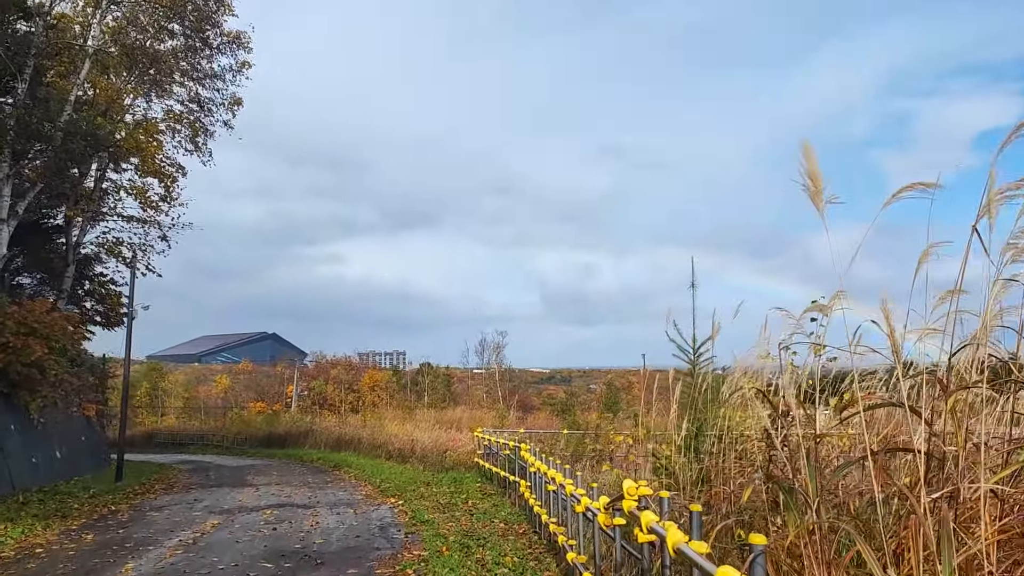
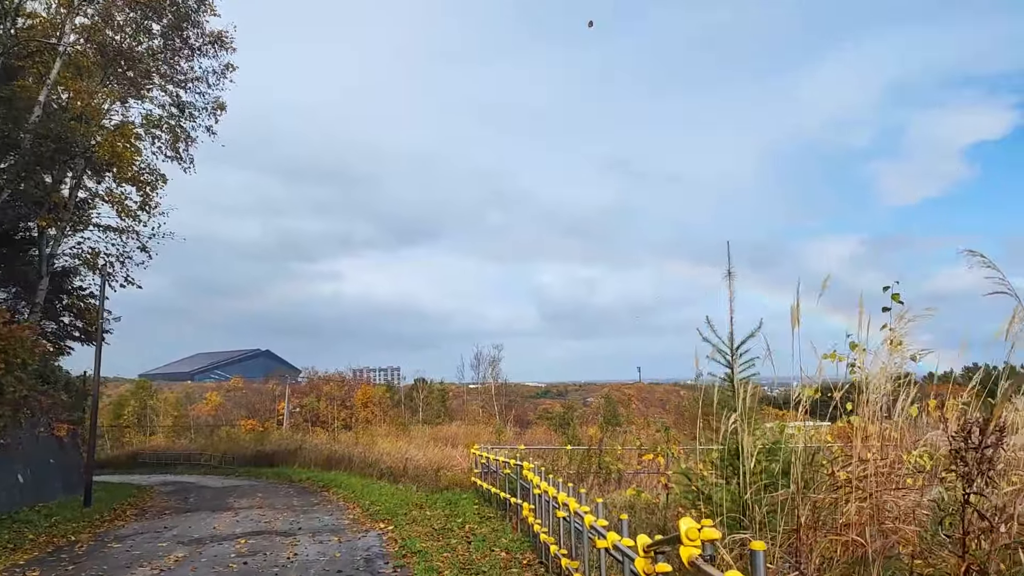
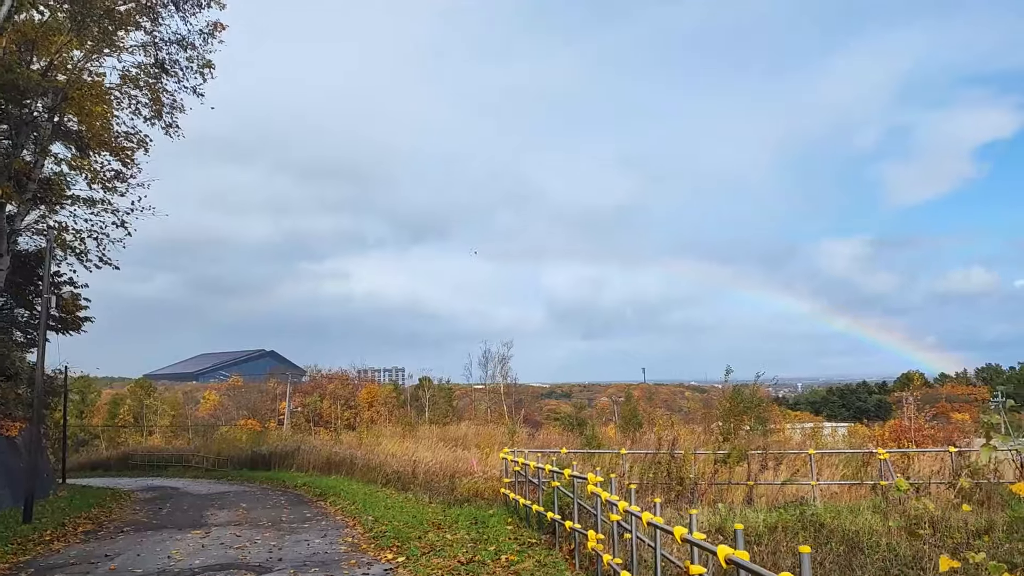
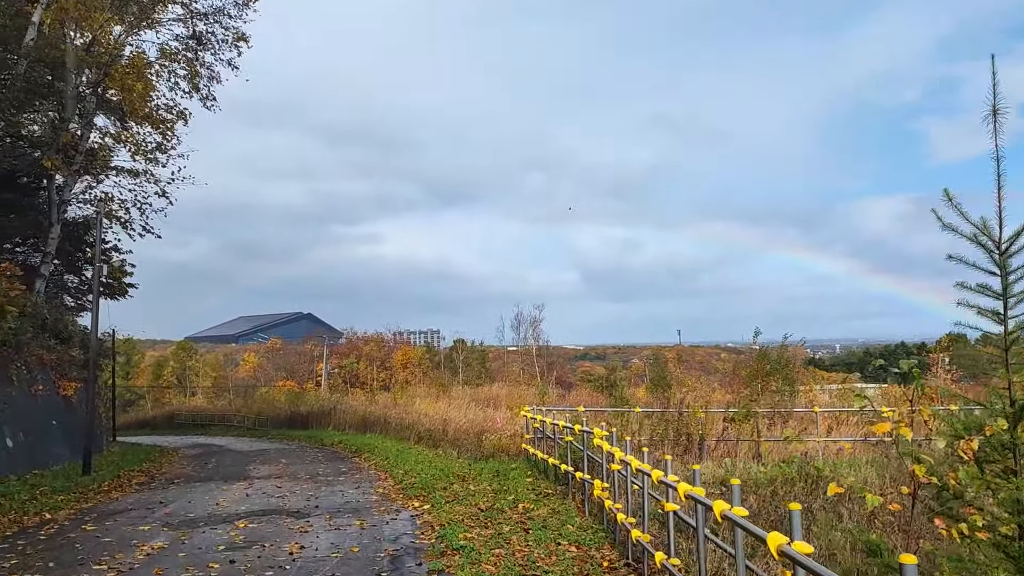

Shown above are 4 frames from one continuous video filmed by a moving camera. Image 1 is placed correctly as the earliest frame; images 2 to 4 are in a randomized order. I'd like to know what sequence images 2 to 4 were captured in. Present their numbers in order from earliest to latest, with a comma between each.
2, 4, 3
